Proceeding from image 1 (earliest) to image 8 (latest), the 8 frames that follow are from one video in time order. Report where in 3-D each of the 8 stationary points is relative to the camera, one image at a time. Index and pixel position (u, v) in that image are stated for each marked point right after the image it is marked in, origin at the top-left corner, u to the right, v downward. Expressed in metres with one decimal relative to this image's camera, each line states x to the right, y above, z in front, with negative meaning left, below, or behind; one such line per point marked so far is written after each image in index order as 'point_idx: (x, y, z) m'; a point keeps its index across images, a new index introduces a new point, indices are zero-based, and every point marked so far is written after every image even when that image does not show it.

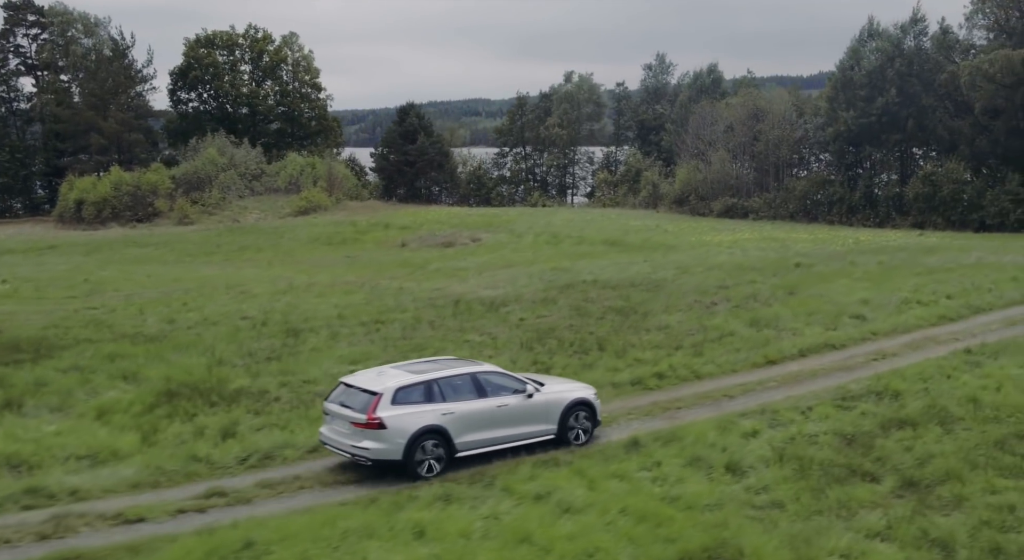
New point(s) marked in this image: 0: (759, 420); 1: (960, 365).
0: (+4.4, -2.5, +14.6) m
1: (+9.7, -1.8, +17.6) m
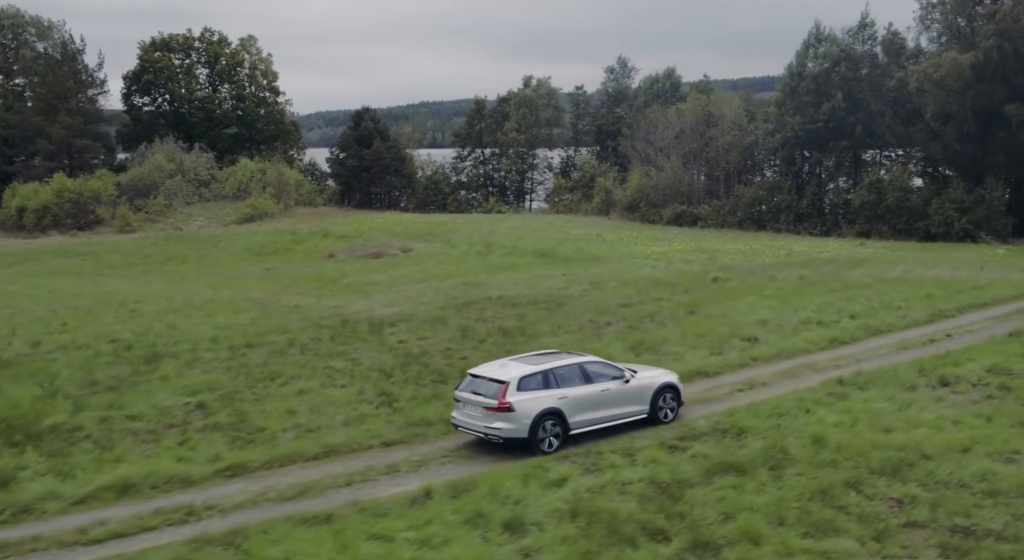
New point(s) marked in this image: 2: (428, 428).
0: (+1.0, -3.1, +13.6) m
1: (+6.3, -2.4, +16.5) m
2: (-1.6, -2.9, +15.7) m
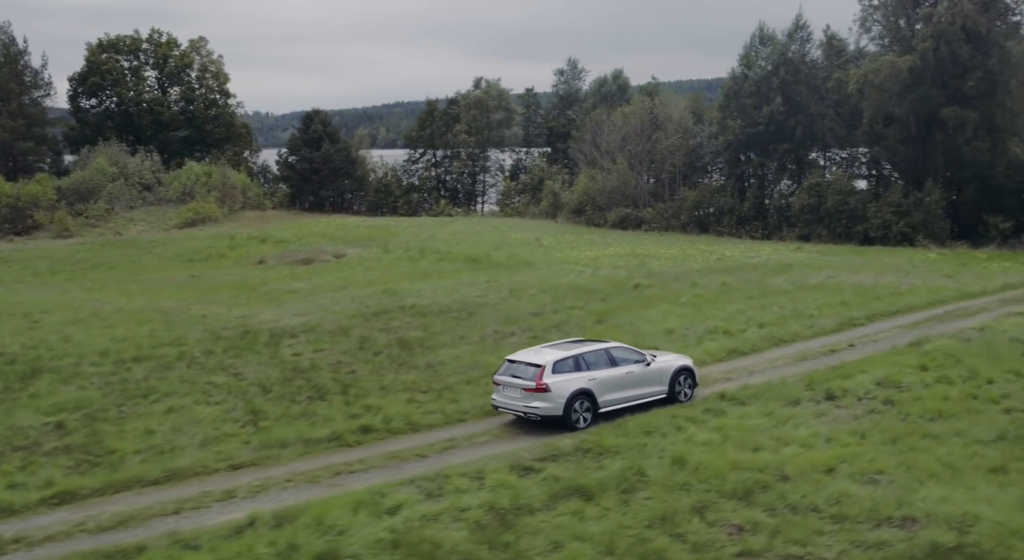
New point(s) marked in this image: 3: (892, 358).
0: (-1.5, -3.4, +13.0) m
1: (+3.7, -2.6, +16.0) m
2: (-4.2, -3.1, +15.1) m
3: (+8.7, -1.8, +18.7) m
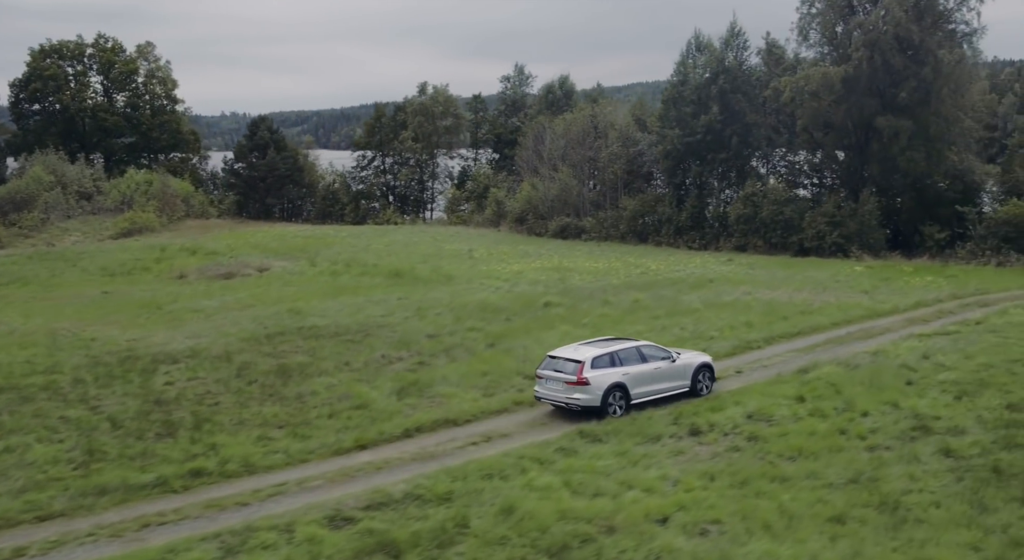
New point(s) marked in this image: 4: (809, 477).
0: (-4.4, -4.0, +12.2) m
1: (+0.7, -3.2, +15.3) m
2: (-7.2, -3.8, +14.3) m
3: (+5.7, -2.4, +18.0) m
4: (+5.1, -3.4, +14.1) m
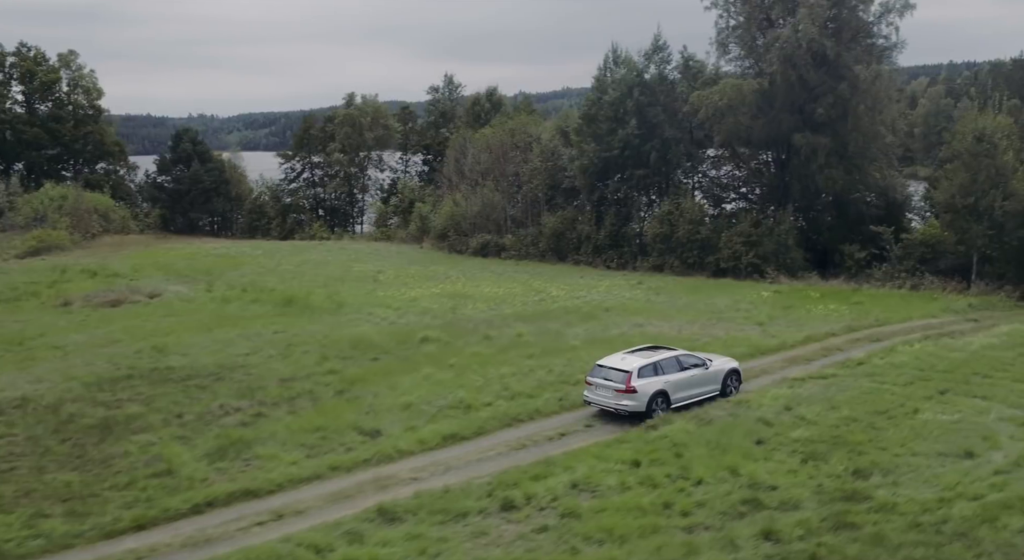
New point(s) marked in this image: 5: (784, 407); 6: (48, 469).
0: (-8.0, -5.1, +10.6) m
1: (-2.9, -4.3, +13.7) m
2: (-10.8, -4.9, +12.6) m
3: (+2.0, -3.4, +16.6) m
4: (+1.5, -4.5, +12.7) m
5: (+6.1, -2.9, +18.4) m
6: (-9.9, -4.0, +17.4) m
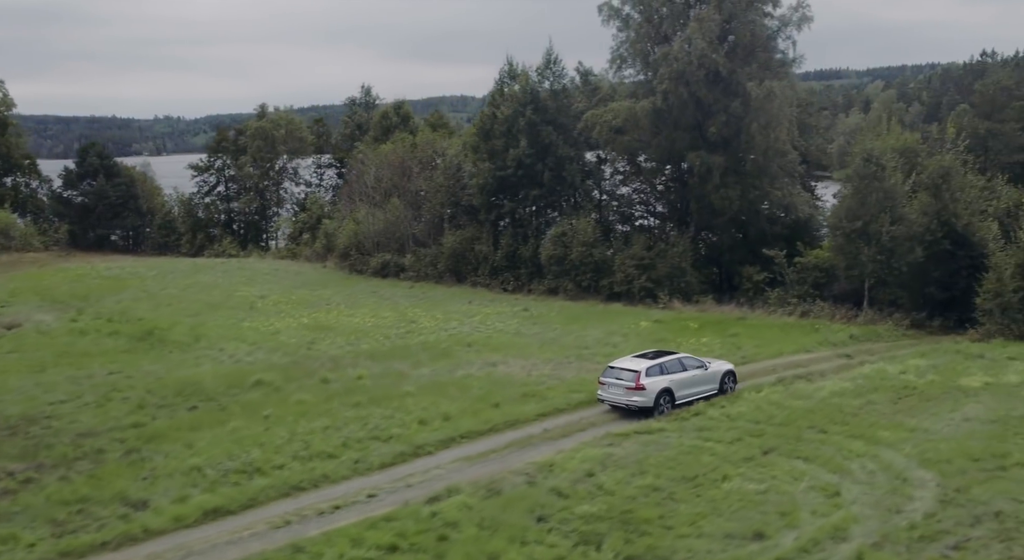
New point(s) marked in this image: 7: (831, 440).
0: (-12.5, -6.3, +8.7) m
1: (-7.4, -5.5, +12.0) m
2: (-15.3, -6.2, +10.7) m
3: (-2.6, -4.6, +15.0) m
4: (-3.0, -5.6, +11.0) m
5: (+1.5, -4.0, +16.8) m
6: (-14.5, -5.2, +15.5) m
7: (+7.1, -3.6, +18.1) m
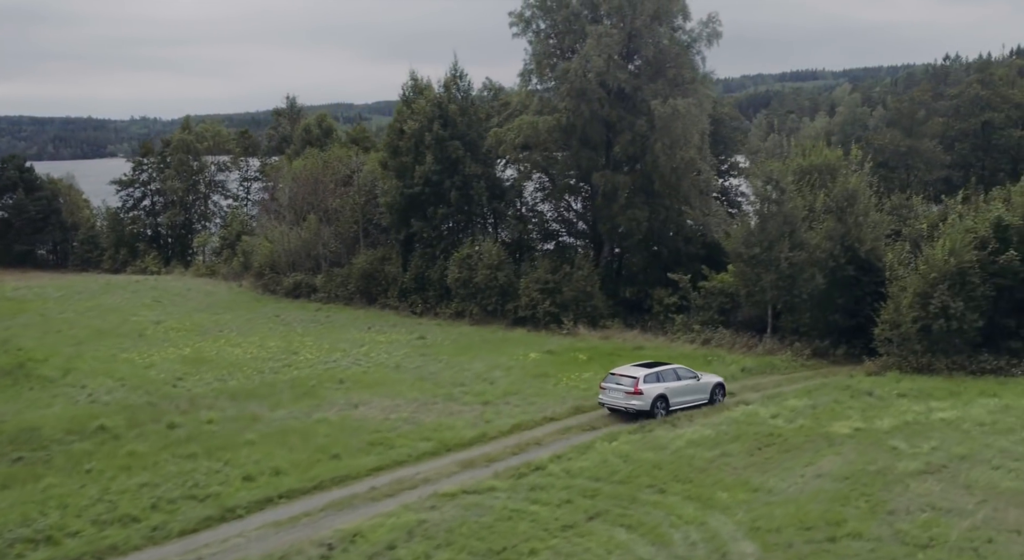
0: (-16.3, -7.5, +7.3) m
1: (-11.3, -6.6, +10.6) m
2: (-19.1, -7.3, +9.3) m
3: (-6.4, -5.7, +13.7) m
4: (-6.8, -6.7, +9.7) m
5: (-2.4, -5.1, +15.5) m
6: (-18.3, -6.4, +14.1) m
7: (+3.2, -4.6, +16.9) m
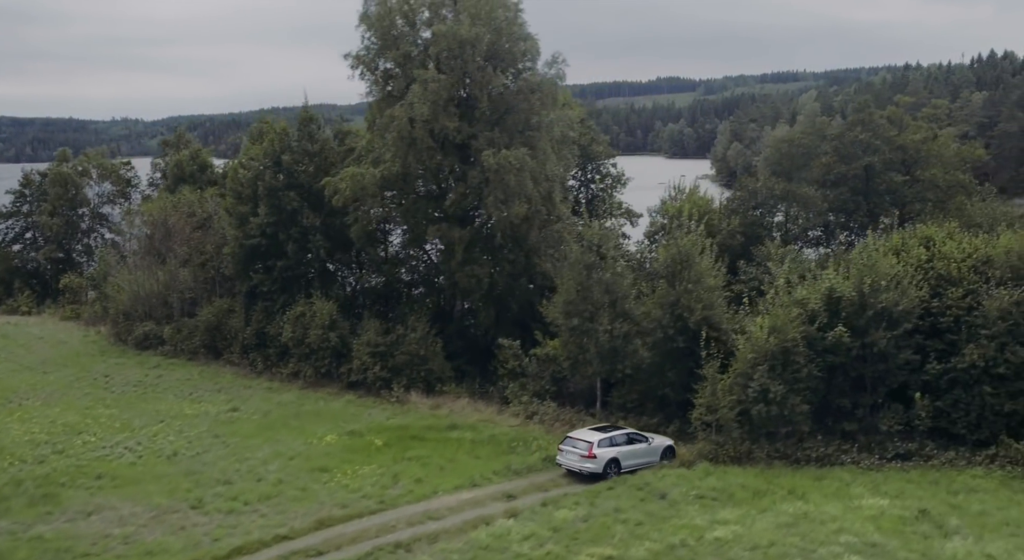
0: (-22.9, -10.2, +5.1) m
1: (-17.9, -9.2, +8.4) m
2: (-25.7, -10.0, +7.1) m
3: (-13.0, -8.2, +11.4) m
4: (-13.4, -9.3, +7.4) m
5: (-8.9, -7.6, +13.2) m
6: (-24.9, -9.0, +11.8) m
7: (-3.4, -7.1, +14.6) m
